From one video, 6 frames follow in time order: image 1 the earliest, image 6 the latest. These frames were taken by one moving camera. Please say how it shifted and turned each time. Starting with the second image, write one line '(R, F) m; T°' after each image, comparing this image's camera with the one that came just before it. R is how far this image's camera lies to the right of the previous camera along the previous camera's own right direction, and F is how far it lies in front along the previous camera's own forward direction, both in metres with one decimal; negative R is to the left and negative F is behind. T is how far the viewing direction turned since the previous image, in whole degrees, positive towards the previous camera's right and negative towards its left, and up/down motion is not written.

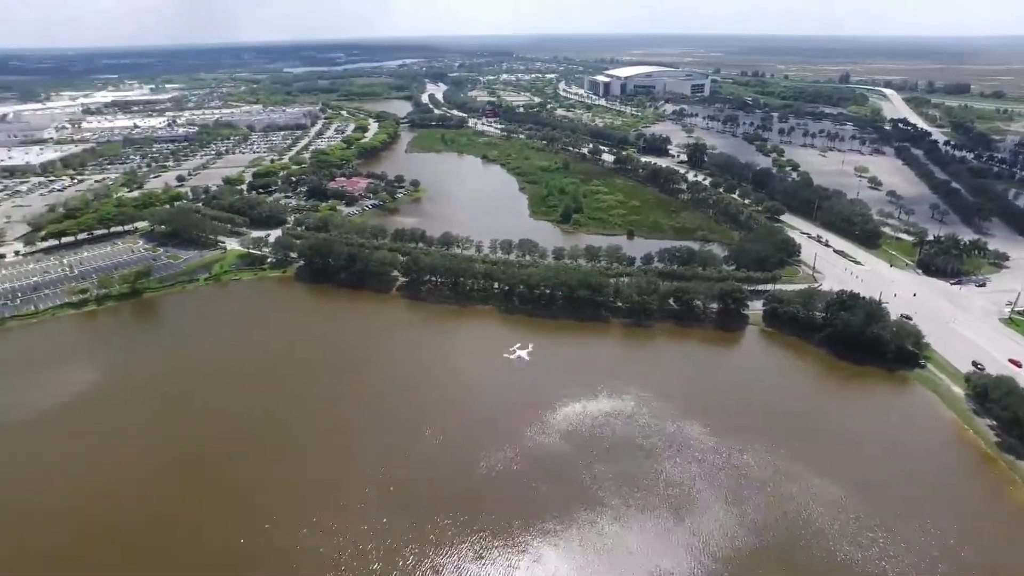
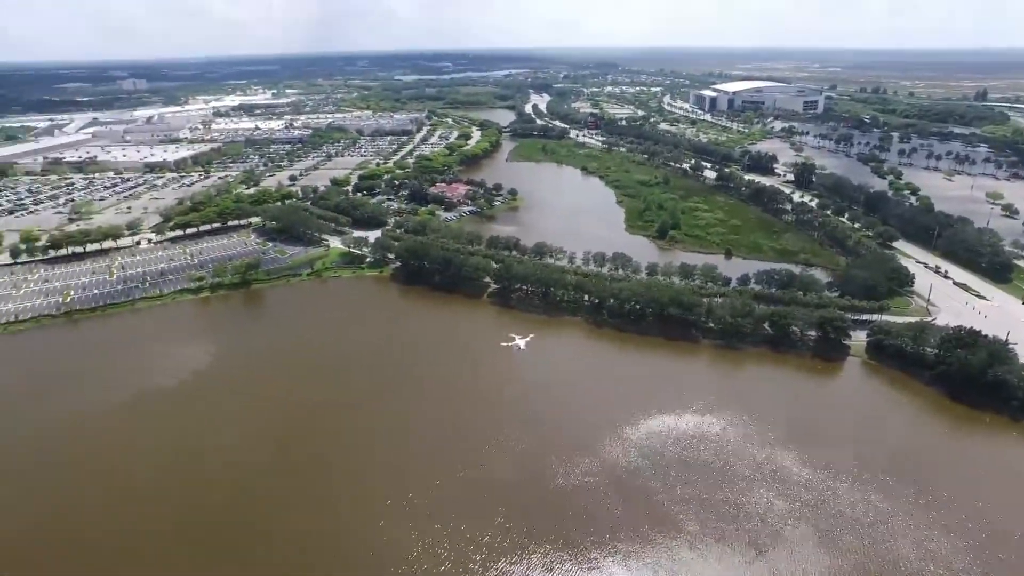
(+0.4, -0.2) m; -8°
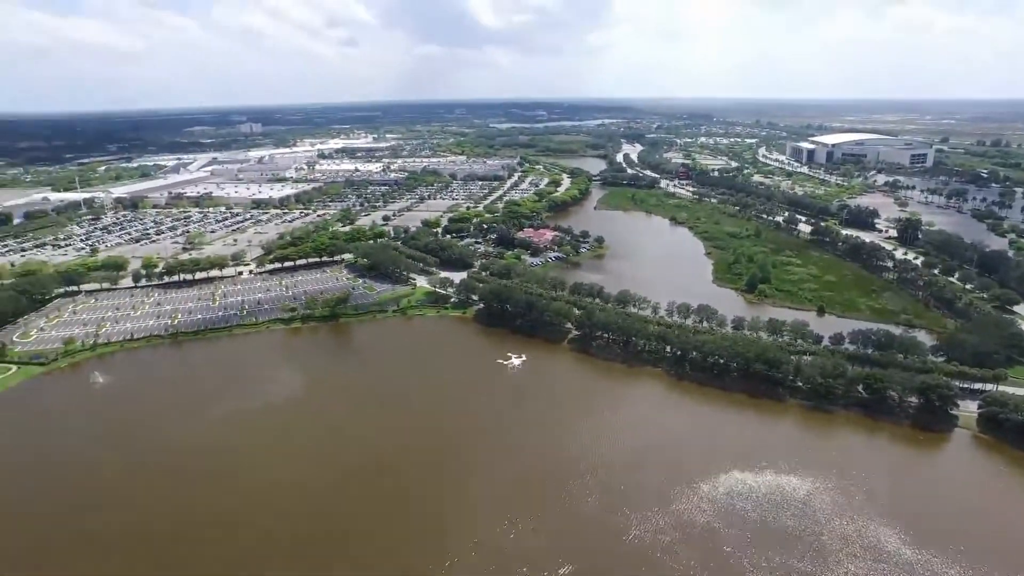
(+1.1, 0.0) m; -7°
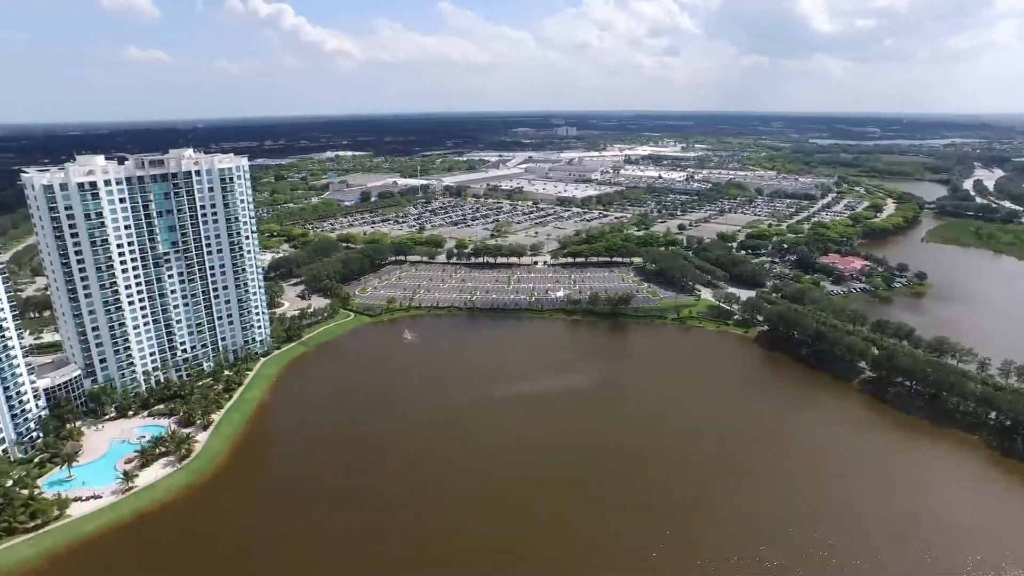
(+3.2, +0.3) m; -25°
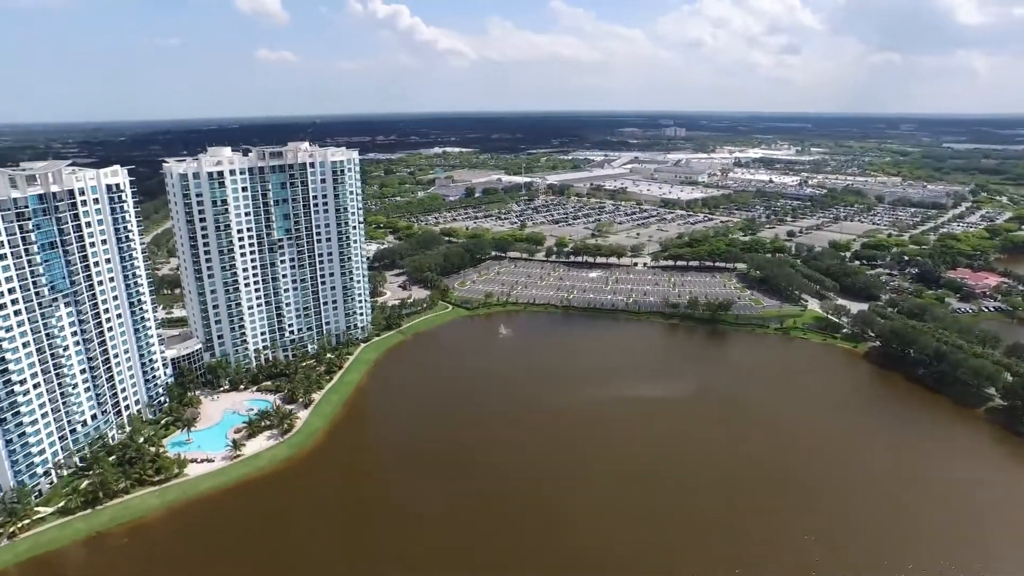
(+1.2, -0.2) m; -9°
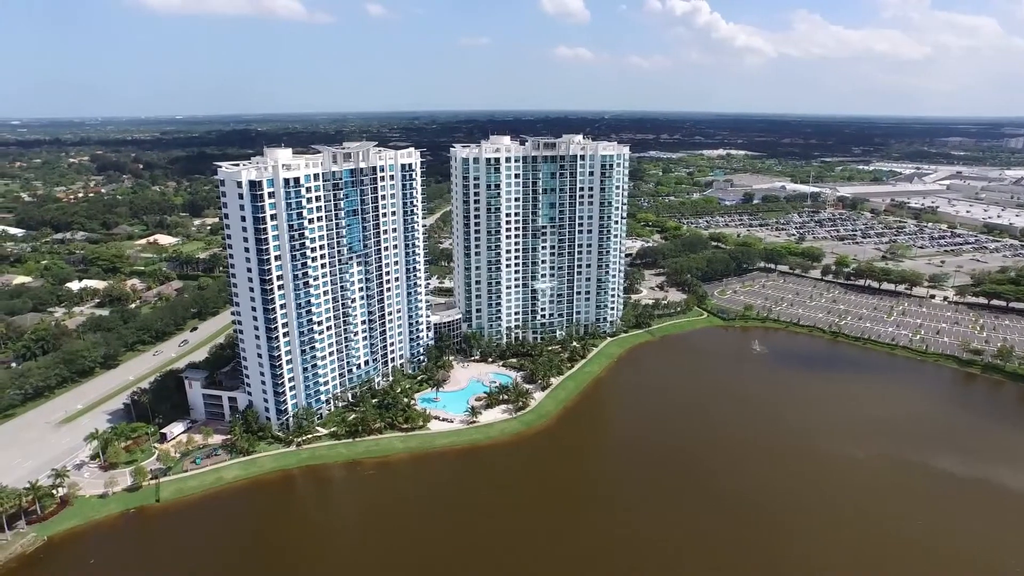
(+3.4, +1.3) m; -23°
